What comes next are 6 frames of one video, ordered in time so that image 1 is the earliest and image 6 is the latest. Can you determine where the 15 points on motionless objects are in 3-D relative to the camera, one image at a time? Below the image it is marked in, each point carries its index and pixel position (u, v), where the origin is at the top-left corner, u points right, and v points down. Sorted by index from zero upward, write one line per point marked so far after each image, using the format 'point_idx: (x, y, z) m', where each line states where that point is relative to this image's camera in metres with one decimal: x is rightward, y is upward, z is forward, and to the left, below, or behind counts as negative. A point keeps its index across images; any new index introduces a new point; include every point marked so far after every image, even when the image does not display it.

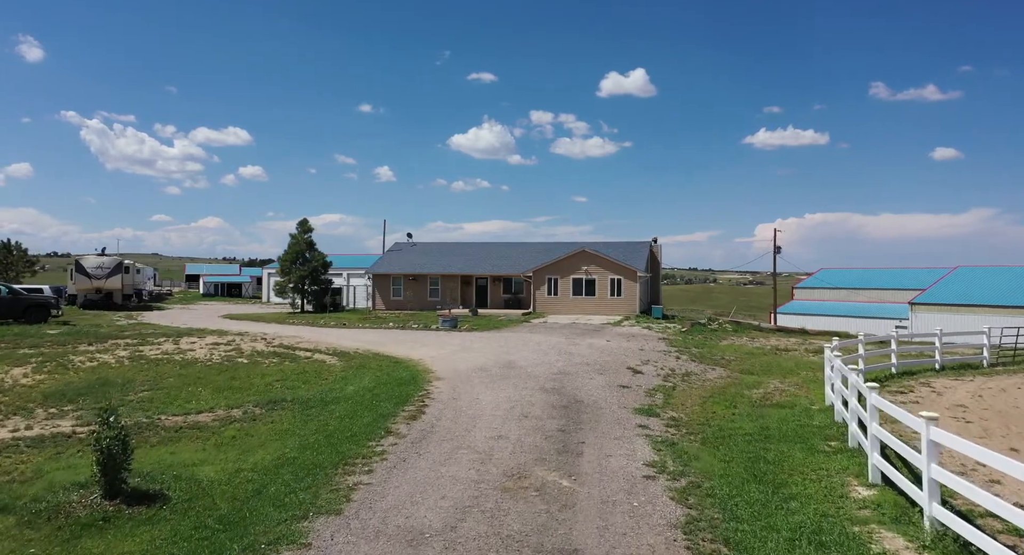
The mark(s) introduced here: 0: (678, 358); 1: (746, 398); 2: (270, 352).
0: (+4.8, -2.3, +18.8) m
1: (+4.9, -2.5, +13.6) m
2: (-6.8, -2.1, +18.3) m
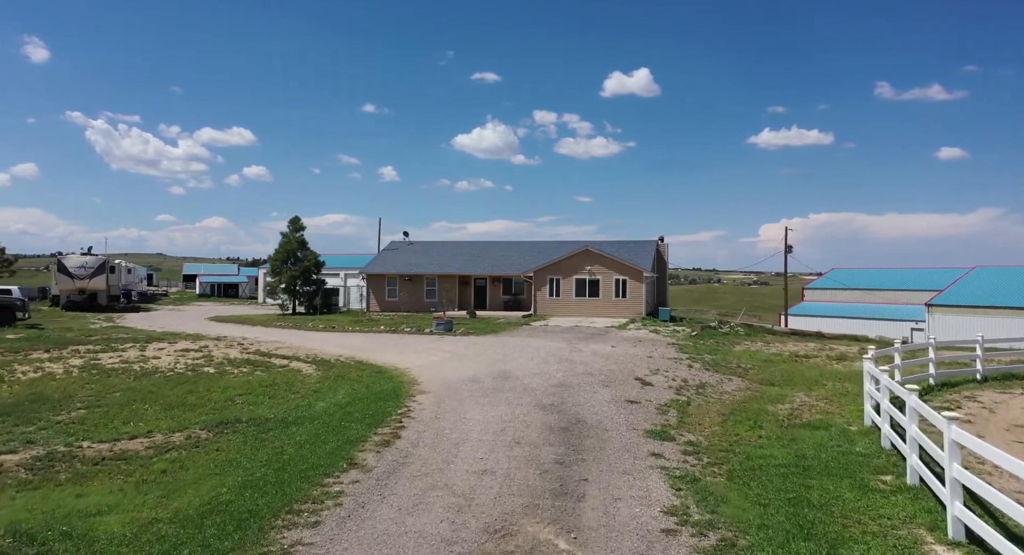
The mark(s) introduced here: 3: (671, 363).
0: (+4.7, -2.4, +17.2) m
1: (+4.8, -2.5, +12.0) m
2: (-6.9, -2.1, +16.7) m
3: (+4.3, -2.3, +17.6) m
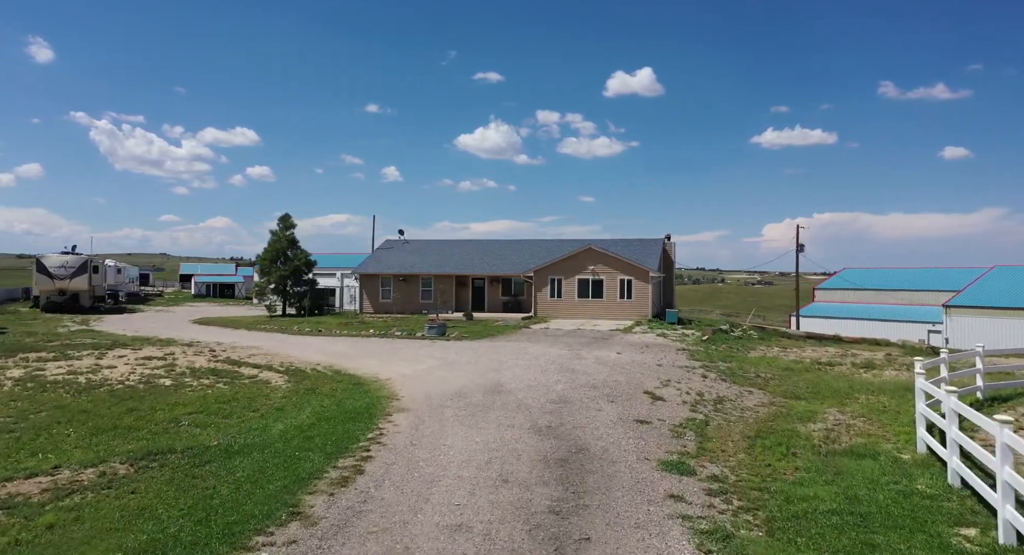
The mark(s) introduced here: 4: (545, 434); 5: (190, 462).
0: (+4.6, -2.4, +15.5) m
1: (+4.6, -2.5, +10.3) m
2: (-7.1, -2.1, +15.1) m
3: (+4.2, -2.3, +16.0) m
4: (+0.5, -2.3, +9.6) m
5: (-3.9, -2.2, +7.9) m
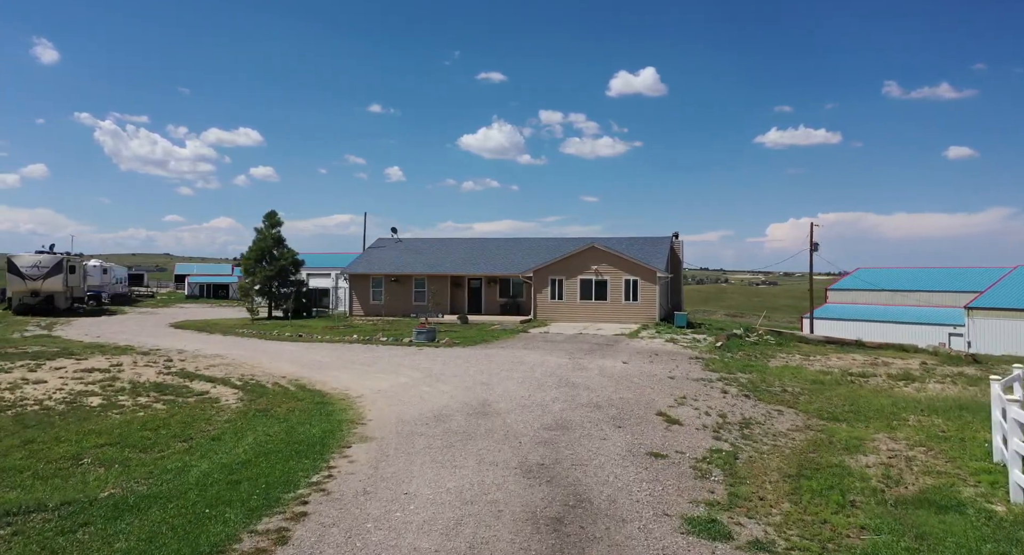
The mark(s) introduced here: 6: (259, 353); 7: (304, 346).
0: (+4.4, -2.4, +13.5) m
1: (+4.4, -2.6, +8.3) m
2: (-7.2, -2.1, +13.1) m
3: (+4.0, -2.4, +13.9) m
4: (+0.3, -2.3, +7.6) m
5: (-4.1, -2.2, +5.9) m
6: (-7.1, -2.1, +18.4) m
7: (-6.3, -2.1, +19.8) m
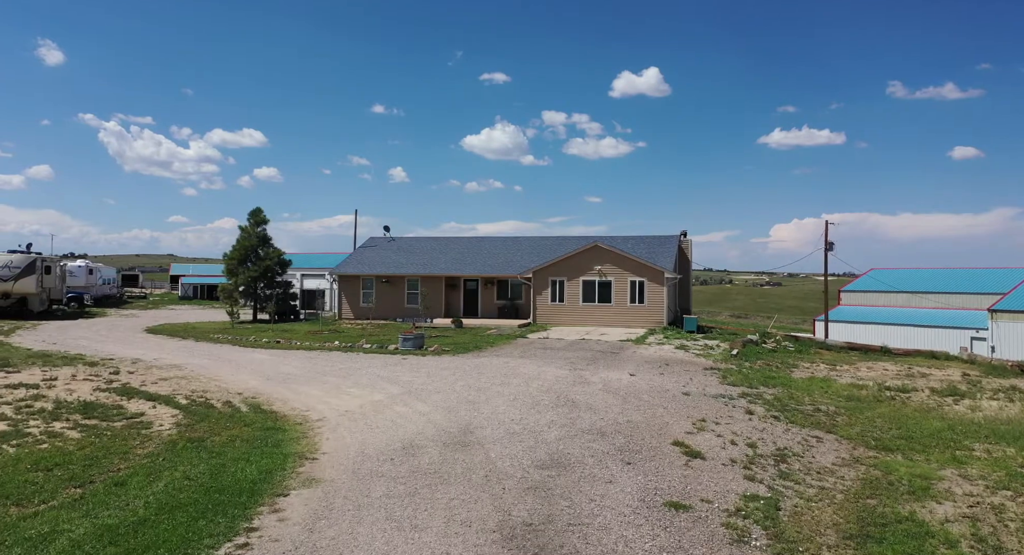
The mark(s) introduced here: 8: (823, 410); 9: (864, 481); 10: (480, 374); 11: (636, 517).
0: (+4.3, -2.4, +11.6) m
1: (+4.2, -2.6, +6.4) m
2: (-7.4, -2.2, +11.3) m
3: (+3.9, -2.4, +12.0) m
4: (+0.1, -2.3, +5.7) m
5: (-4.3, -2.3, +4.0) m
6: (-7.3, -2.2, +16.5) m
7: (-6.5, -2.1, +17.9) m
8: (+5.9, -2.5, +12.4) m
9: (+4.5, -2.6, +8.3) m
10: (-0.8, -2.2, +15.1) m
11: (+1.3, -2.4, +6.6) m
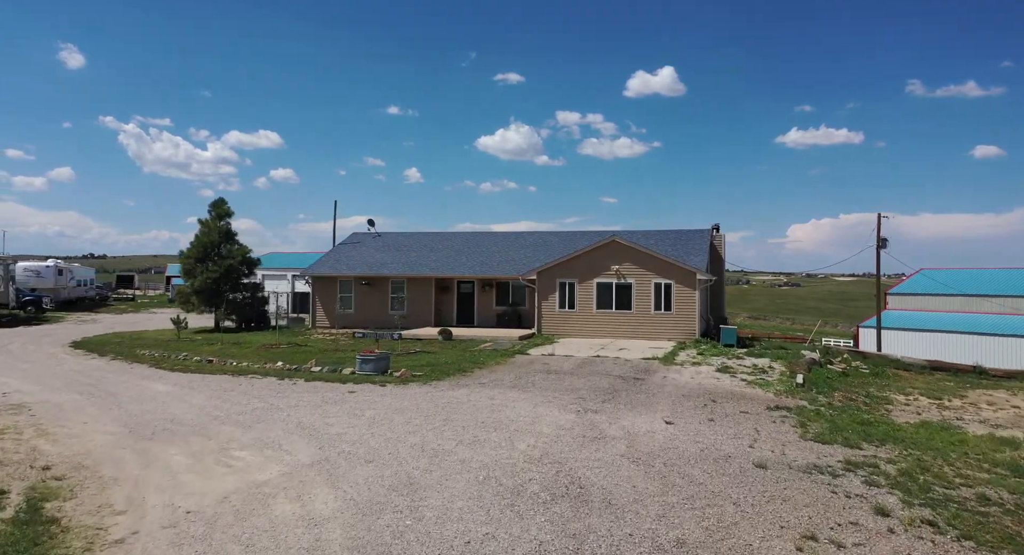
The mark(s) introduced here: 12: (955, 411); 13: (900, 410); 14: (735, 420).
0: (+3.9, -2.5, +6.8) m
1: (+3.7, -2.6, +1.5) m
2: (-7.8, -2.2, +6.7) m
3: (+3.5, -2.4, +7.2) m
4: (-0.4, -2.4, +1.0) m
5: (-4.9, -2.3, -0.6) m
6: (-7.6, -2.2, +11.9) m
7: (-6.7, -2.2, +13.3) m
8: (+5.6, -2.6, +7.5) m
9: (+4.1, -2.6, +3.5) m
10: (-1.0, -2.3, +10.4) m
11: (+0.8, -2.5, +1.8) m
12: (+8.7, -2.6, +12.8) m
13: (+7.4, -2.5, +12.4) m
14: (+3.7, -2.4, +10.8) m
